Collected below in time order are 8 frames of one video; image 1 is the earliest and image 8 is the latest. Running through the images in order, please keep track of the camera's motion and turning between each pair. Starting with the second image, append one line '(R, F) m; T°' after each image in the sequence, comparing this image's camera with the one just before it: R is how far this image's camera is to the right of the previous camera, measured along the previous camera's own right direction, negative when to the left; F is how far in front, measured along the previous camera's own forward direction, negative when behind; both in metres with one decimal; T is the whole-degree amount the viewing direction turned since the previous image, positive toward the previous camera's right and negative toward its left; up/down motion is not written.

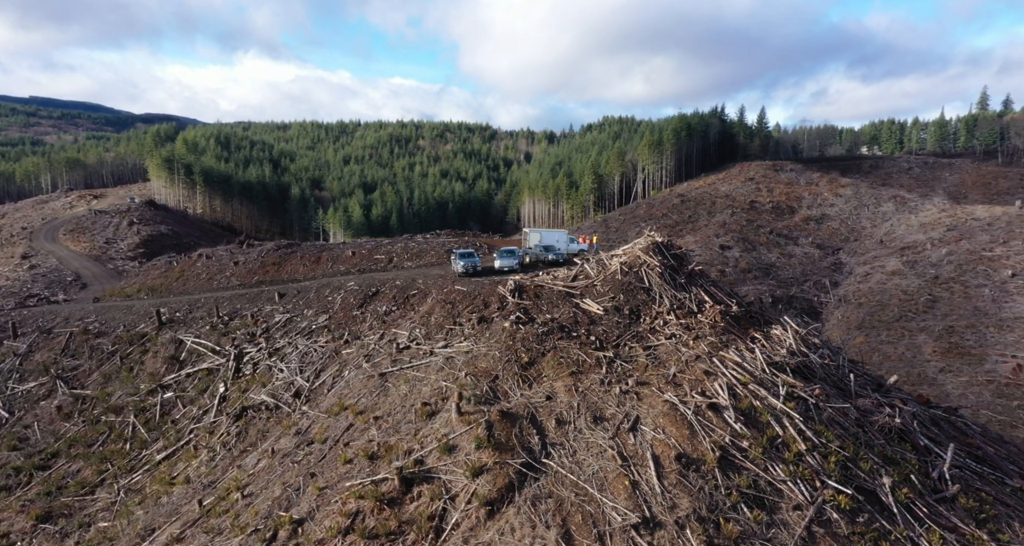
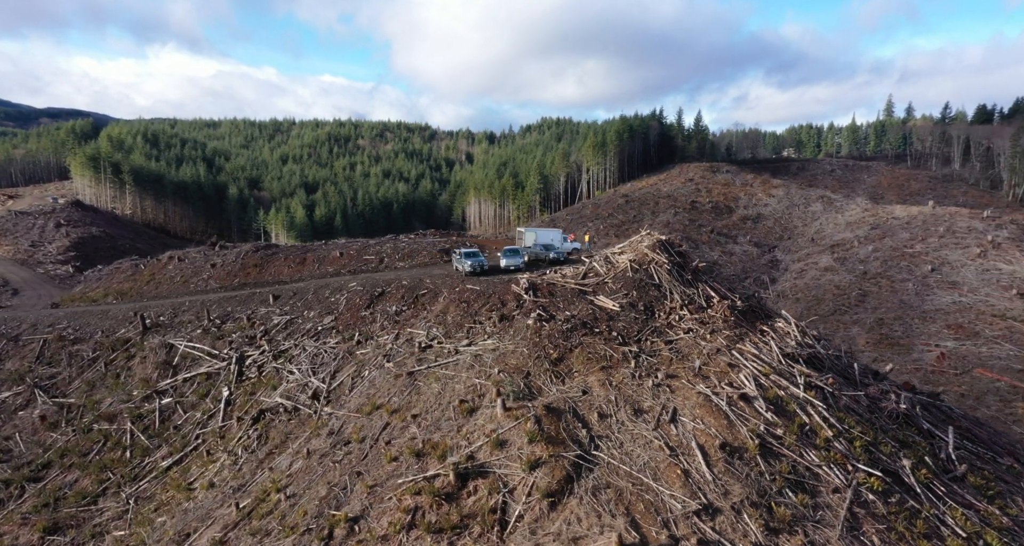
(-1.1, 0.0) m; +3°
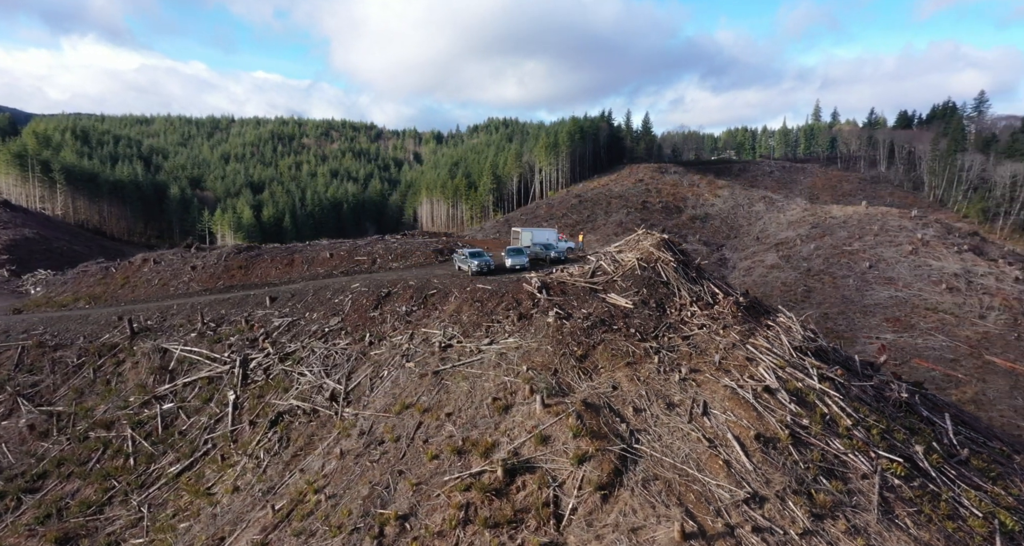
(-1.0, 0.0) m; +3°
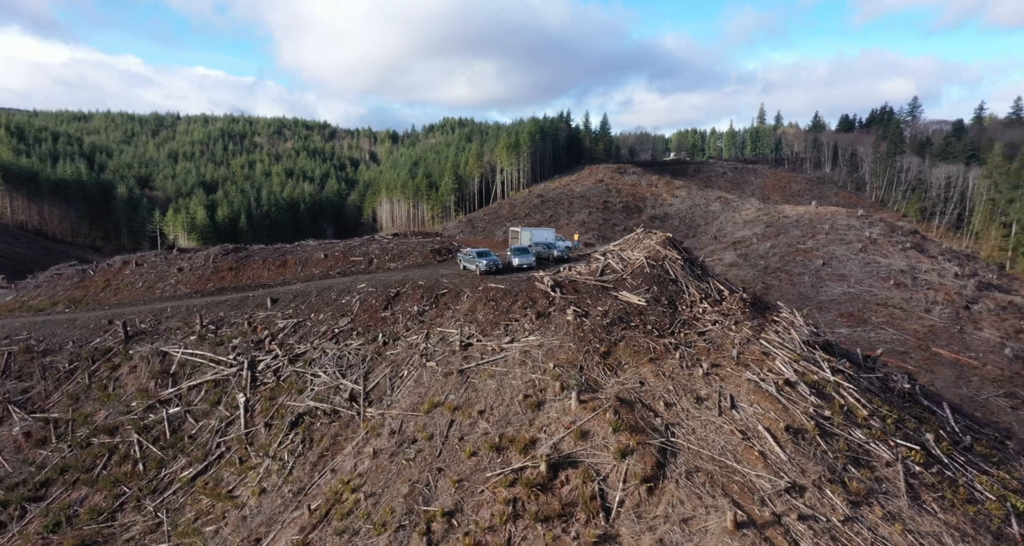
(-0.8, 0.0) m; +2°
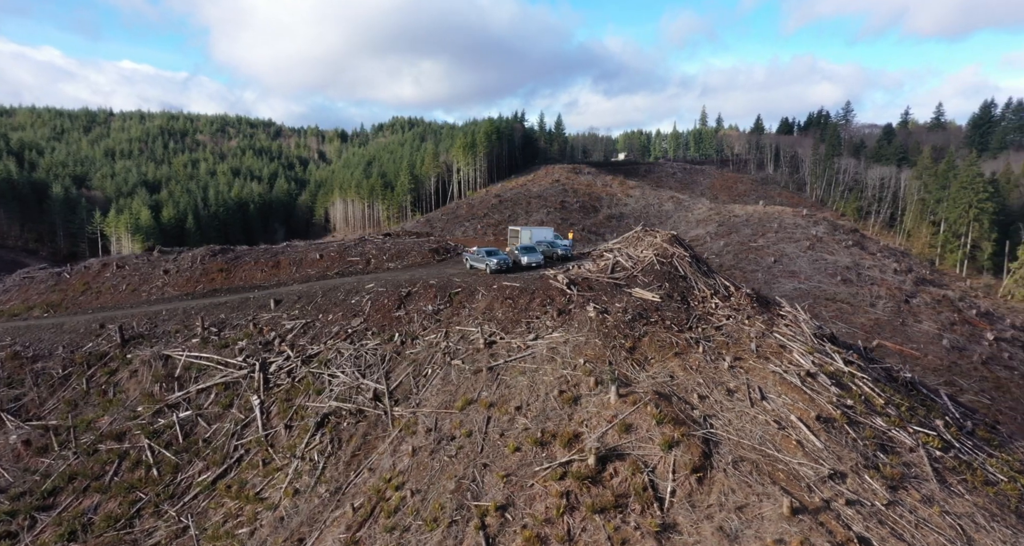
(-0.9, -0.1) m; +2°
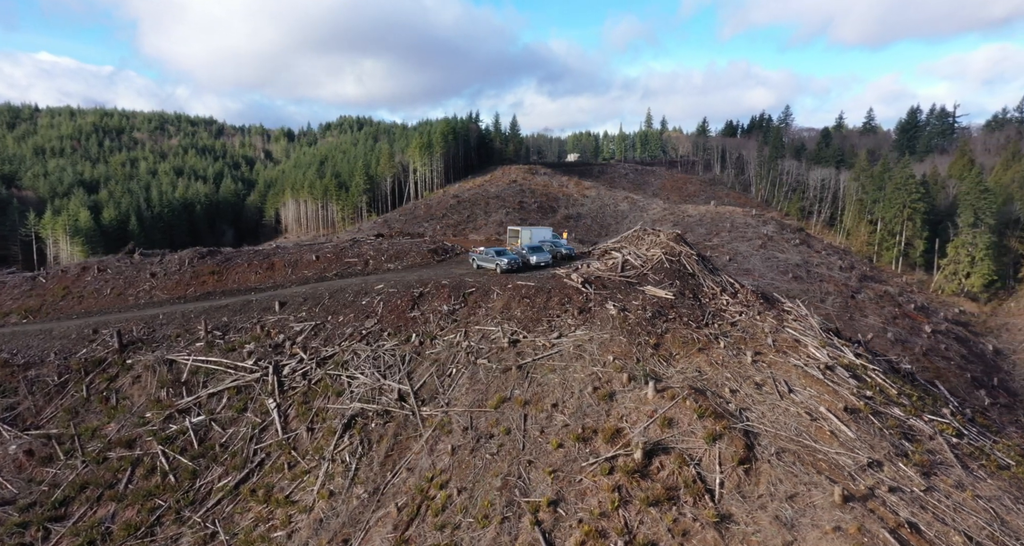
(-0.9, -0.1) m; +2°
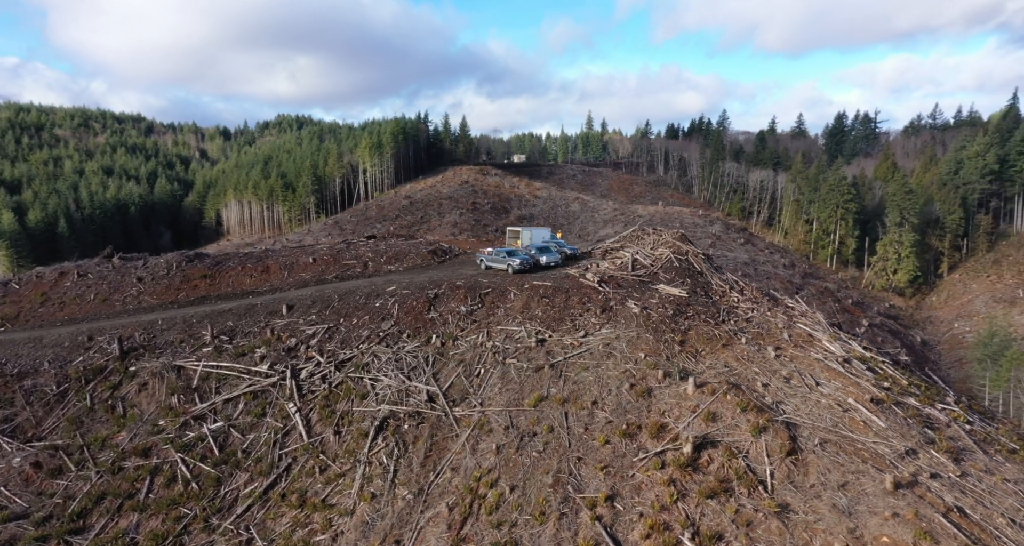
(-1.0, -0.1) m; +2°
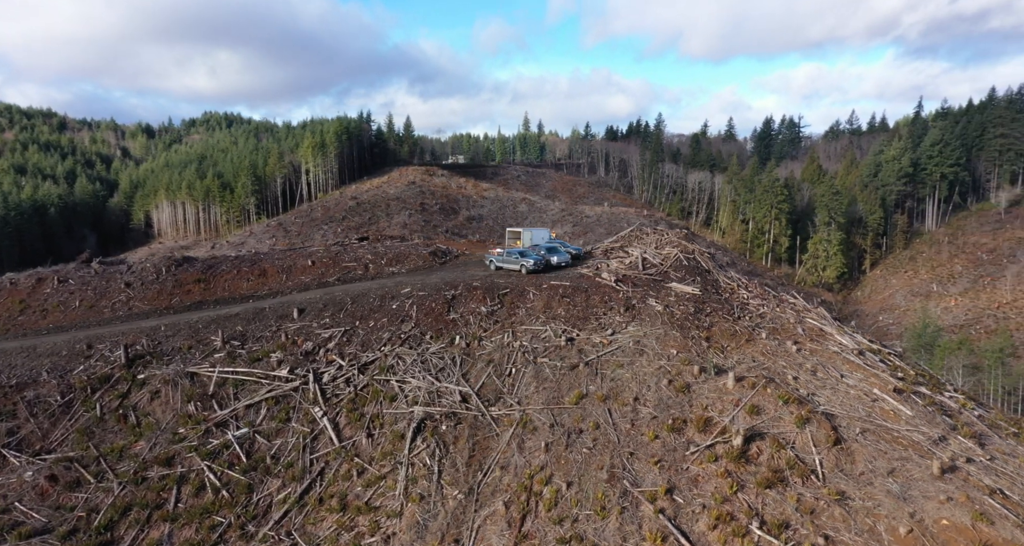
(-1.1, -0.2) m; +3°
